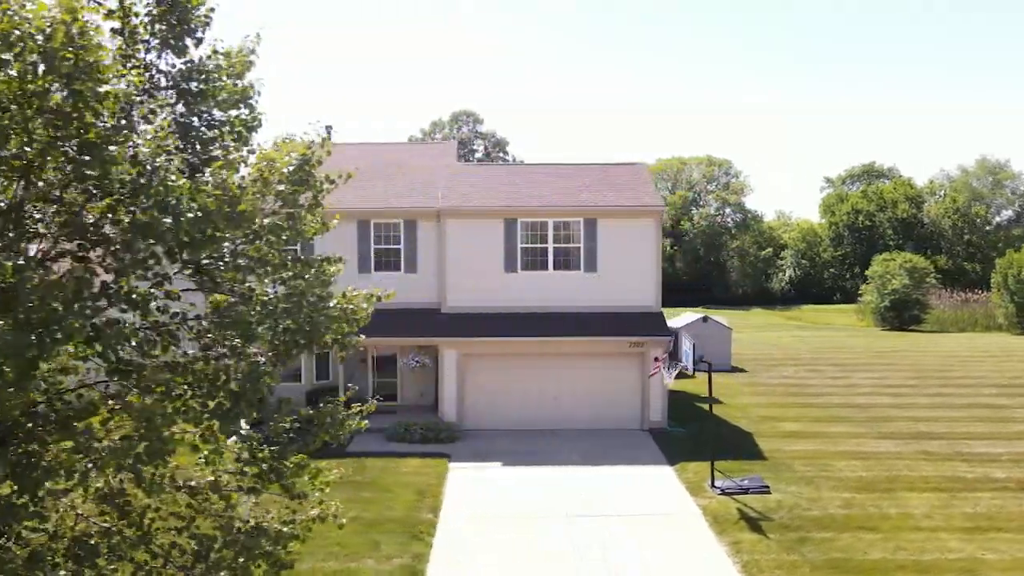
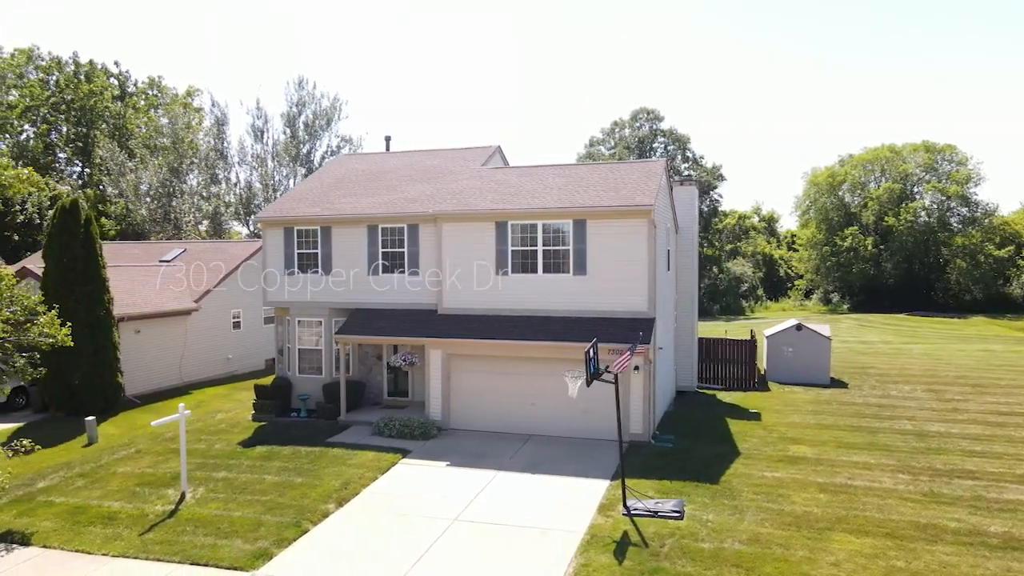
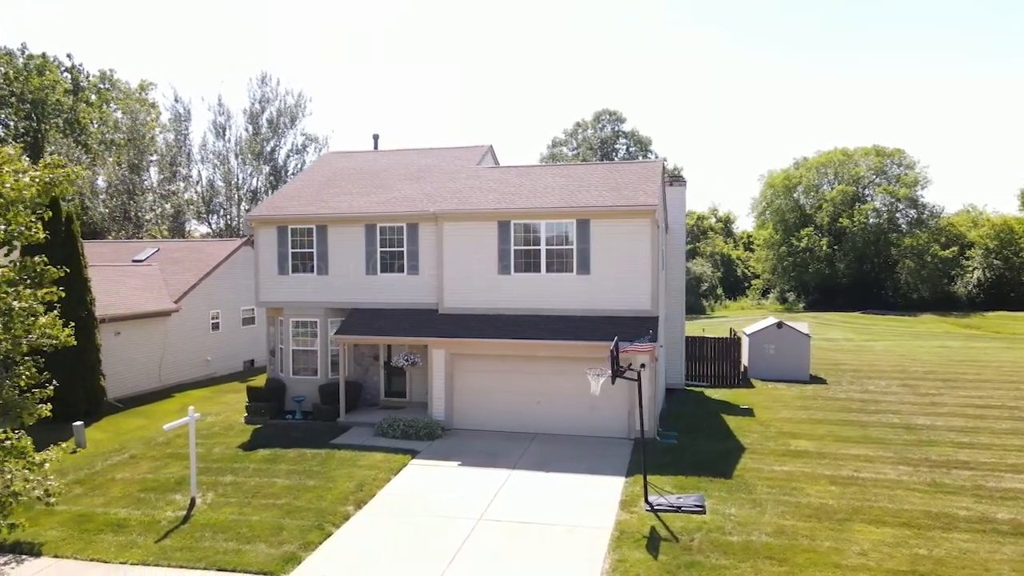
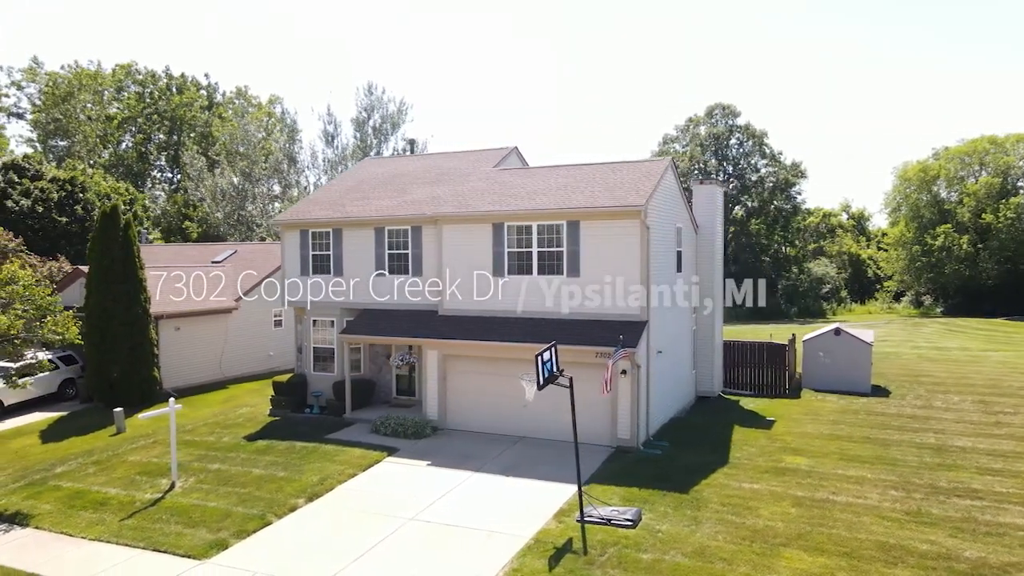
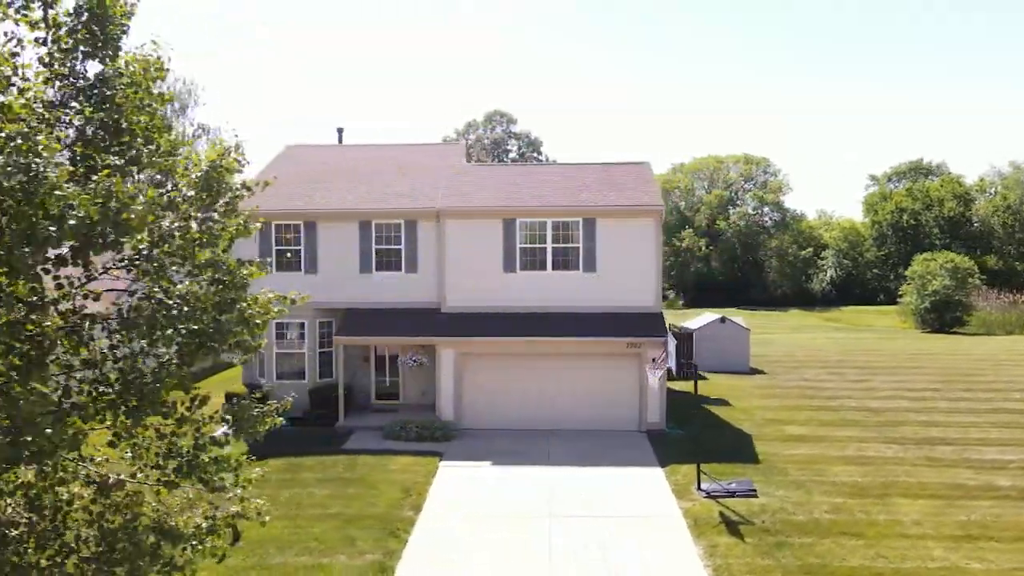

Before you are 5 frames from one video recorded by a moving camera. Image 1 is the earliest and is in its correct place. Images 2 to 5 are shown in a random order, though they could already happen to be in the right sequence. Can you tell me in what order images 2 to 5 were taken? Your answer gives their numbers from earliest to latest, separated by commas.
5, 3, 2, 4
